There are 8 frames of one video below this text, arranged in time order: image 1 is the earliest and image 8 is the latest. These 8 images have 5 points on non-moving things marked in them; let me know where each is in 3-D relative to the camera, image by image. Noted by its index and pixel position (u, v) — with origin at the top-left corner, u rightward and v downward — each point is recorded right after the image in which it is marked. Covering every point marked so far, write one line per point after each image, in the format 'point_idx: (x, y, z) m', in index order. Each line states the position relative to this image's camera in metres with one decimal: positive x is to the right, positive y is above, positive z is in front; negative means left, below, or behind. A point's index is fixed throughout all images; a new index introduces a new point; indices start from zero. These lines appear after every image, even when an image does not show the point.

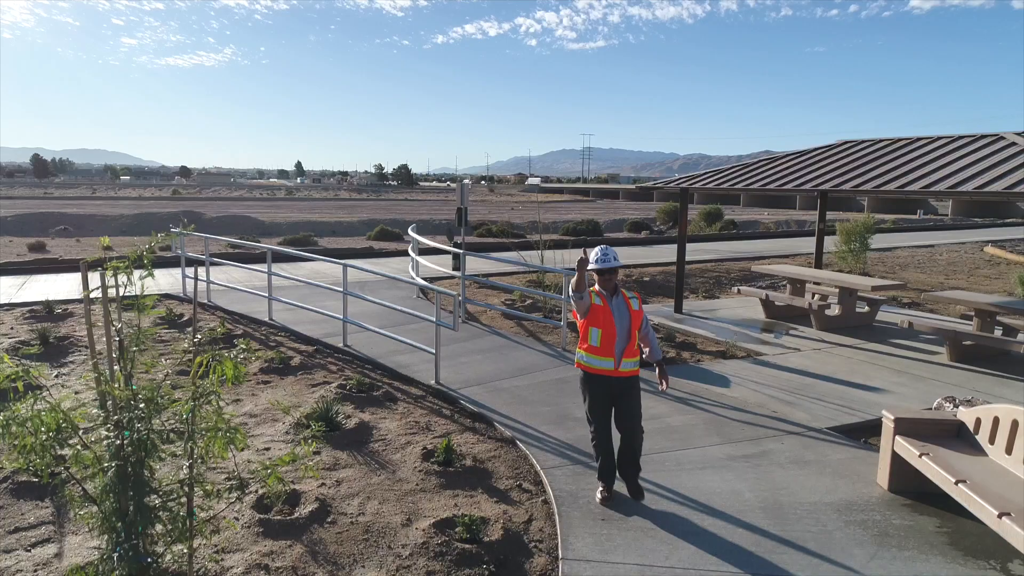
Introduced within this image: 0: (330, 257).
0: (-3.6, +0.6, +14.1) m
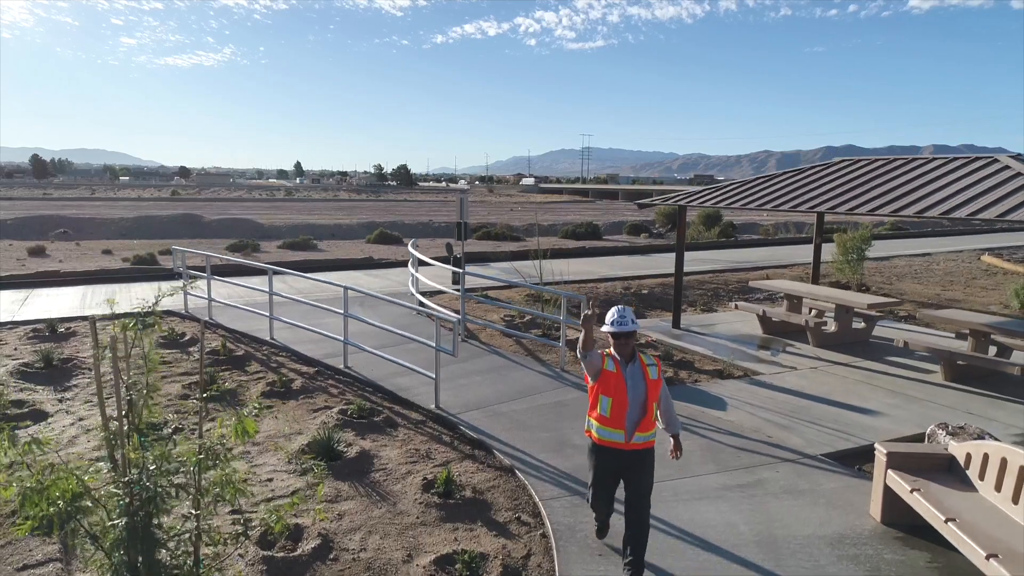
0: (-3.6, +0.4, +14.2) m
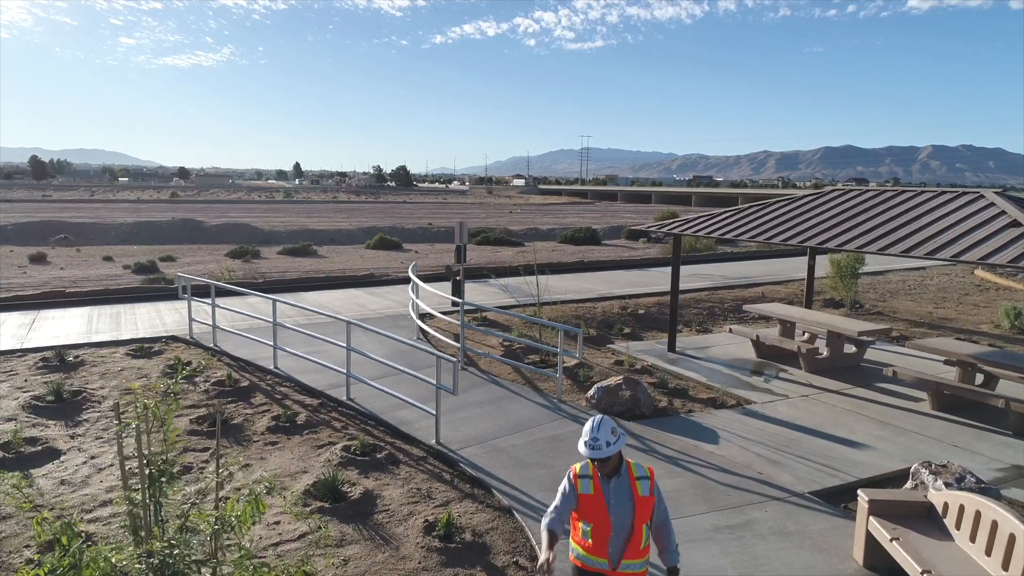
0: (-3.6, +0.1, +14.4) m
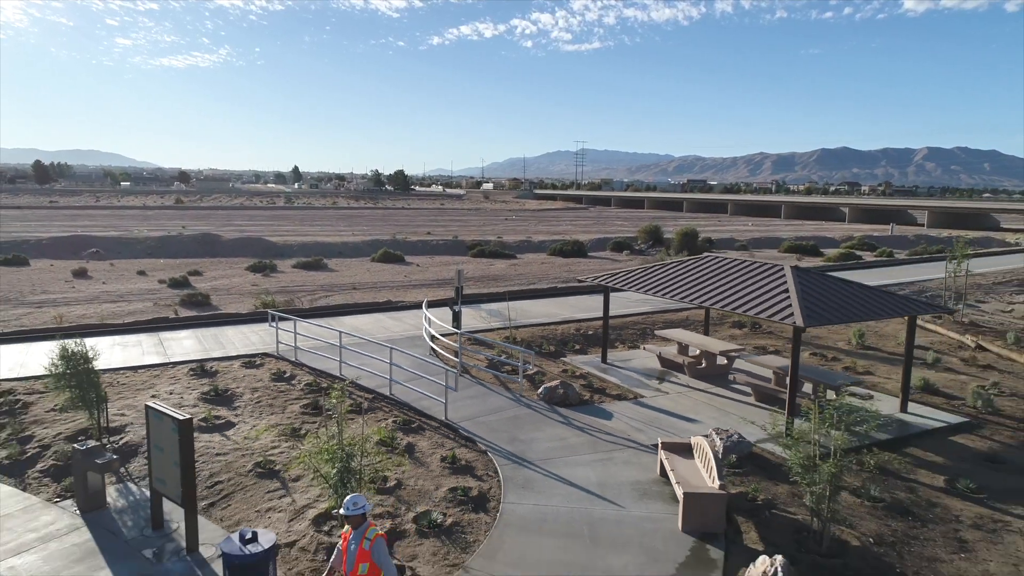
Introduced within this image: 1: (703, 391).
0: (-4.0, -0.6, +18.9) m
1: (+3.4, -1.8, +12.7) m
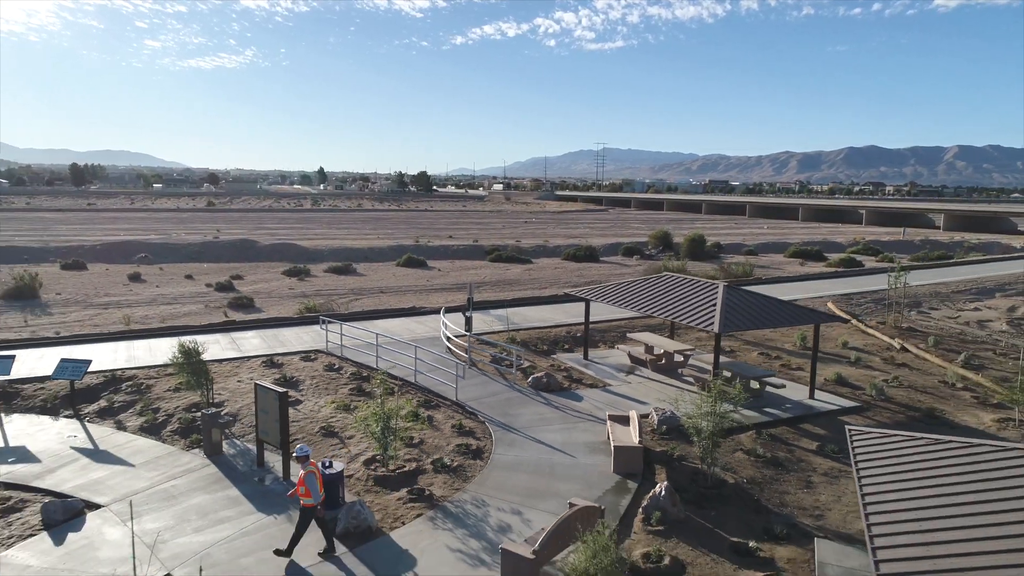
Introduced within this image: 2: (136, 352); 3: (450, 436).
0: (-3.9, -0.8, +22.6) m
1: (+3.3, -2.1, +16.2) m
2: (-8.9, -1.5, +17.1) m
3: (-1.1, -2.6, +12.4) m
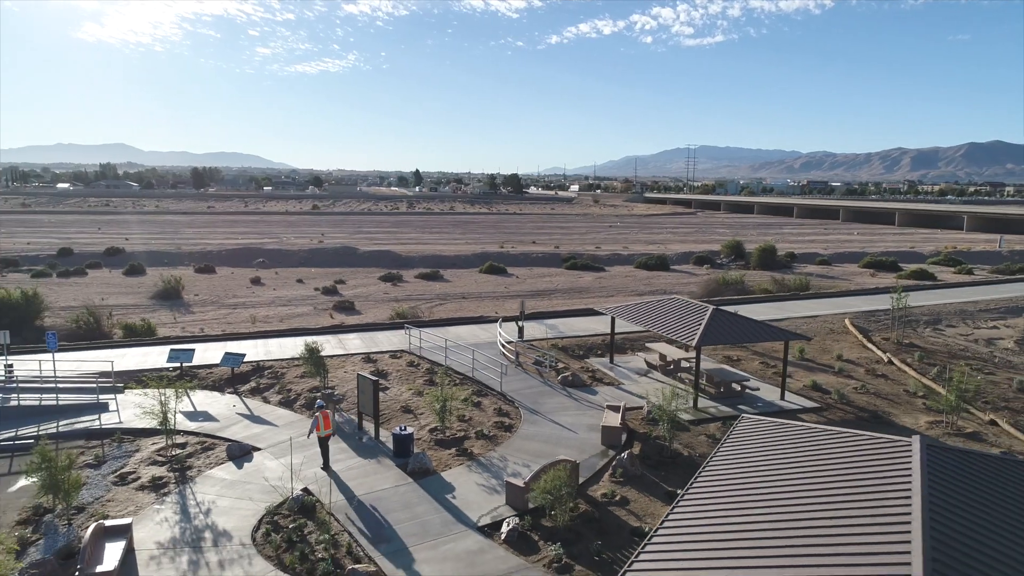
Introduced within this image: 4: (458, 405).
0: (-2.0, -1.3, +27.7) m
1: (+4.3, -2.7, +20.5) m
2: (-7.7, -1.9, +23.0) m
3: (-0.5, -3.1, +17.3) m
4: (-1.3, -2.9, +17.7) m
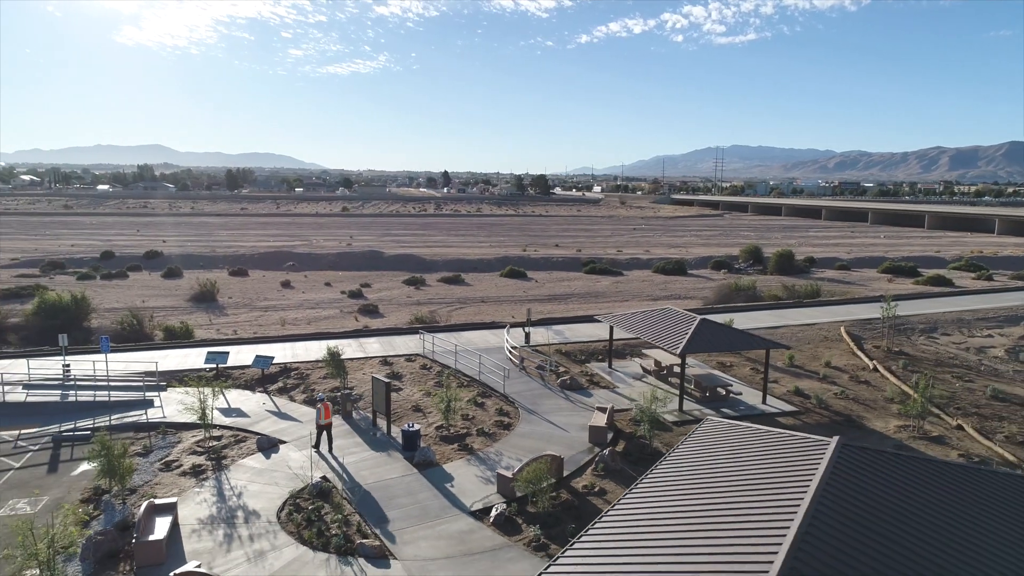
0: (-1.6, -1.6, +29.6) m
1: (+4.4, -3.0, +22.1) m
2: (-7.4, -2.2, +25.1) m
3: (-0.5, -3.4, +19.1) m
4: (-1.3, -3.2, +19.5) m
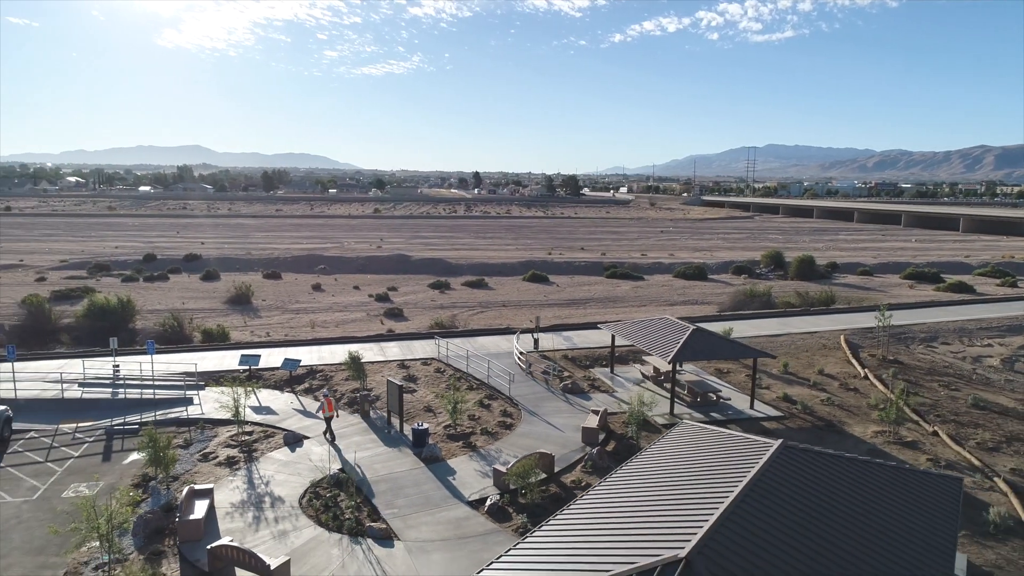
0: (-1.0, -1.9, +31.4) m
1: (+4.6, -3.4, +23.7) m
2: (-7.1, -2.5, +27.2) m
3: (-0.4, -3.7, +20.9) m
4: (-1.2, -3.5, +21.4) m
